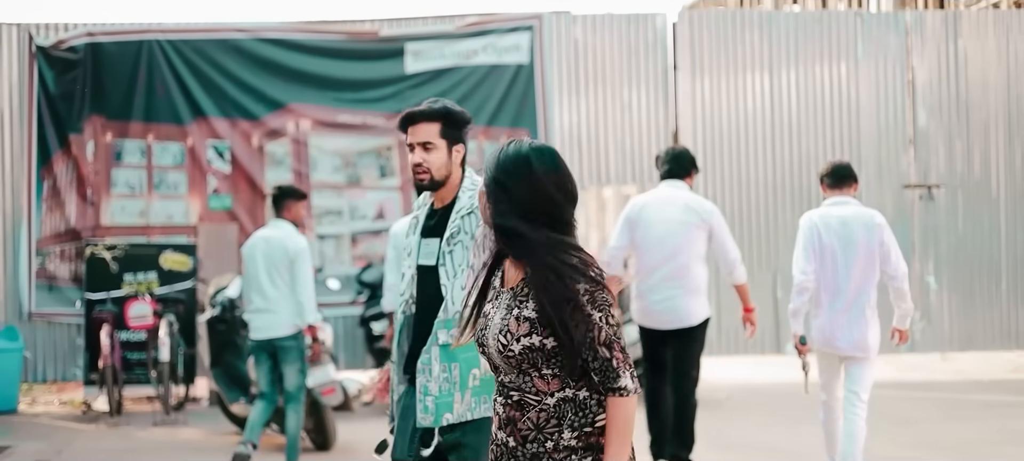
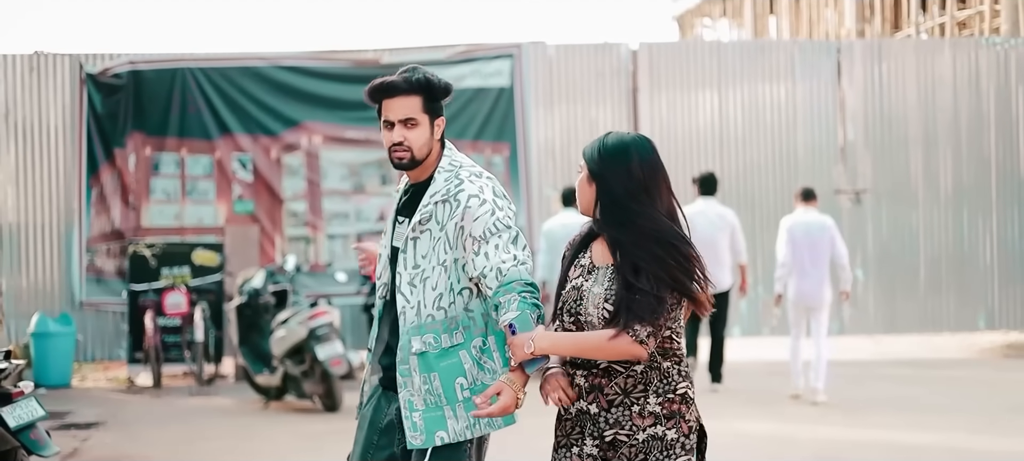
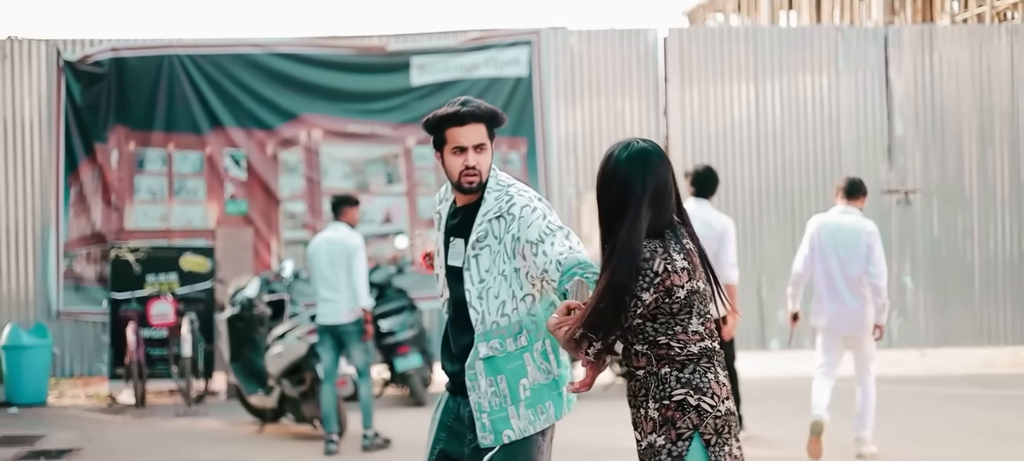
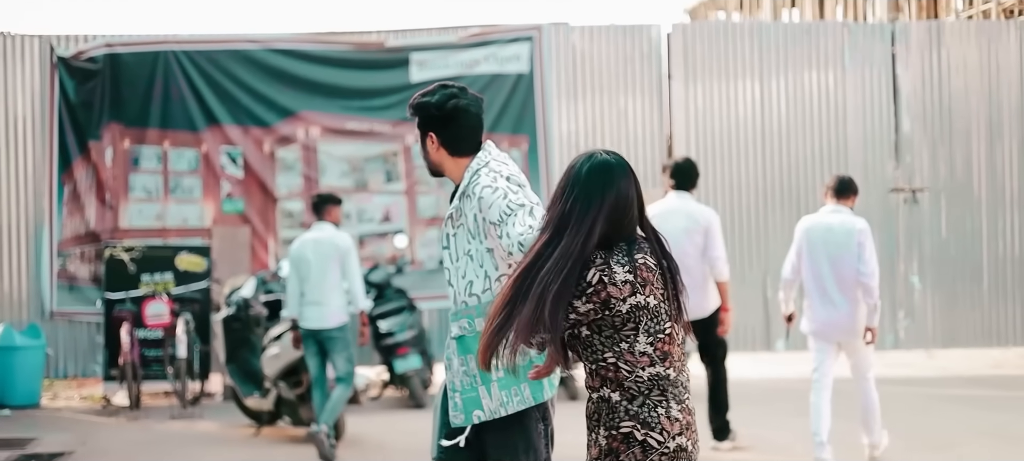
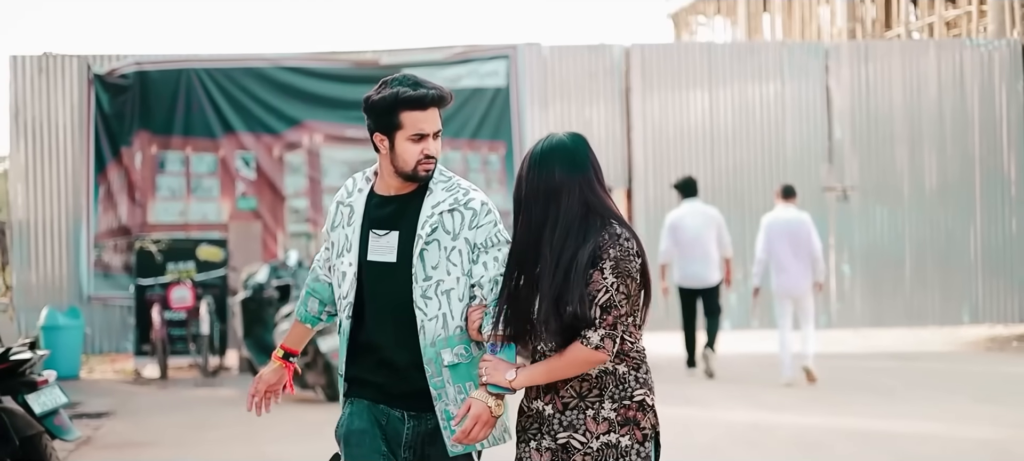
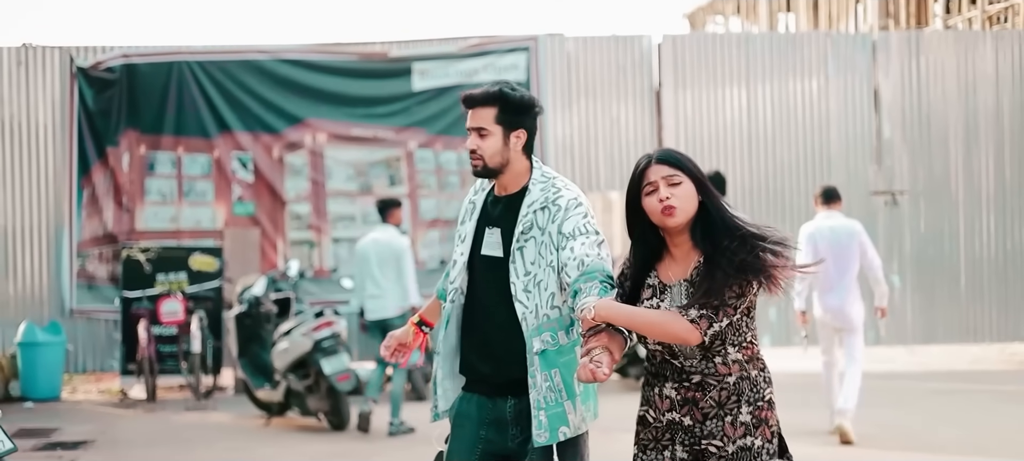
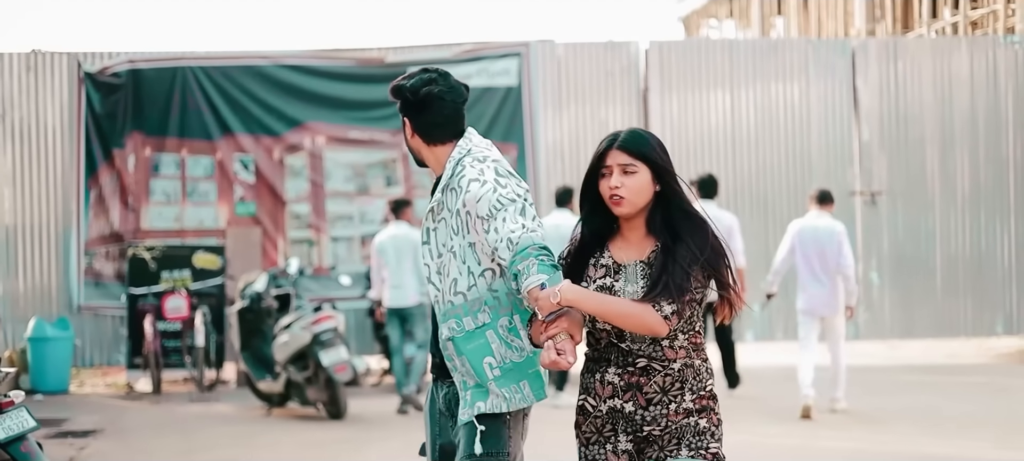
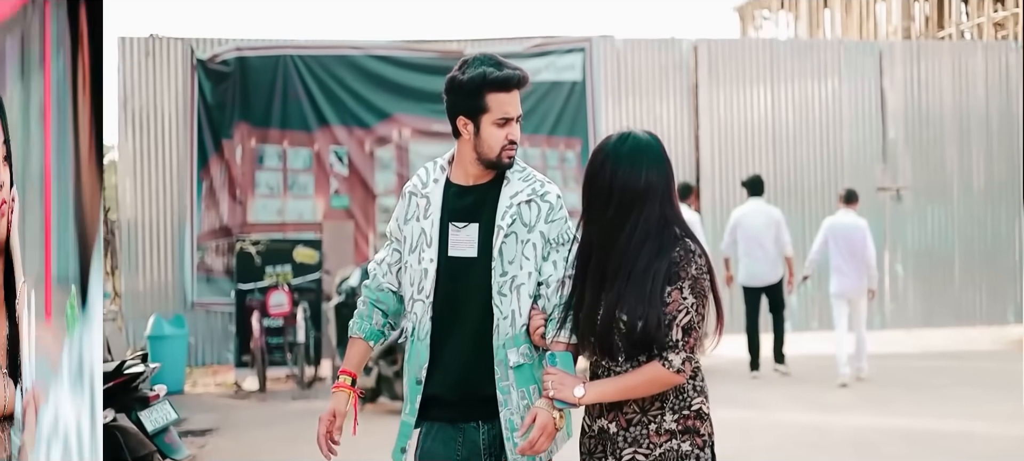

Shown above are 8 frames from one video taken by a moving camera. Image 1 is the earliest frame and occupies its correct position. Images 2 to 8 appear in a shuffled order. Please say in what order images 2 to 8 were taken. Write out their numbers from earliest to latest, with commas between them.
4, 3, 6, 7, 2, 5, 8
